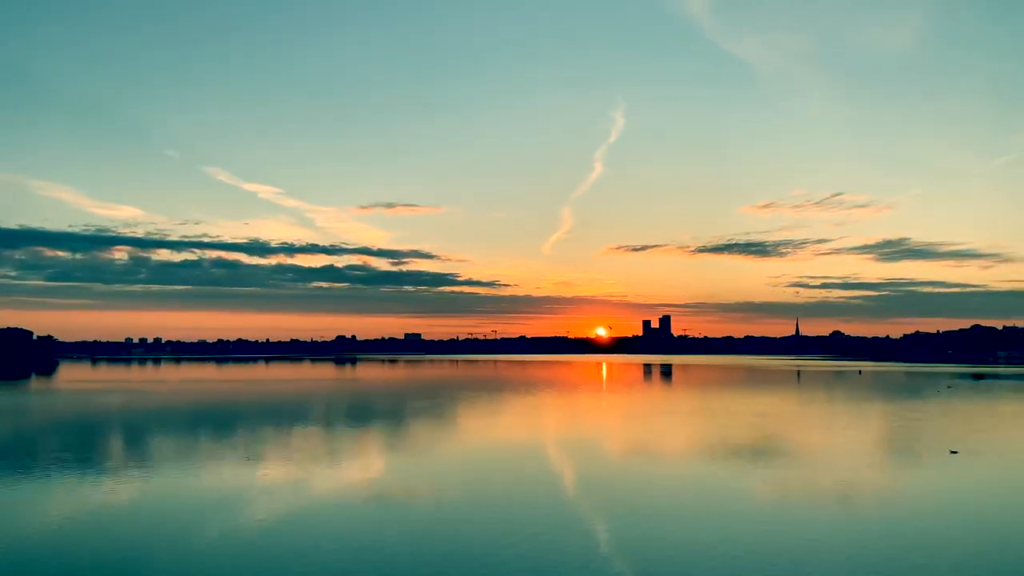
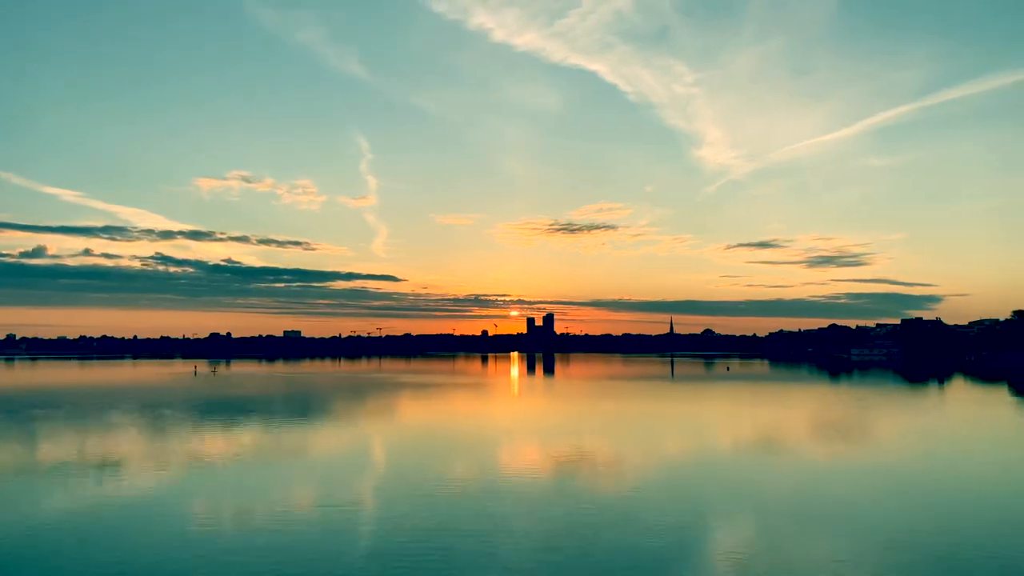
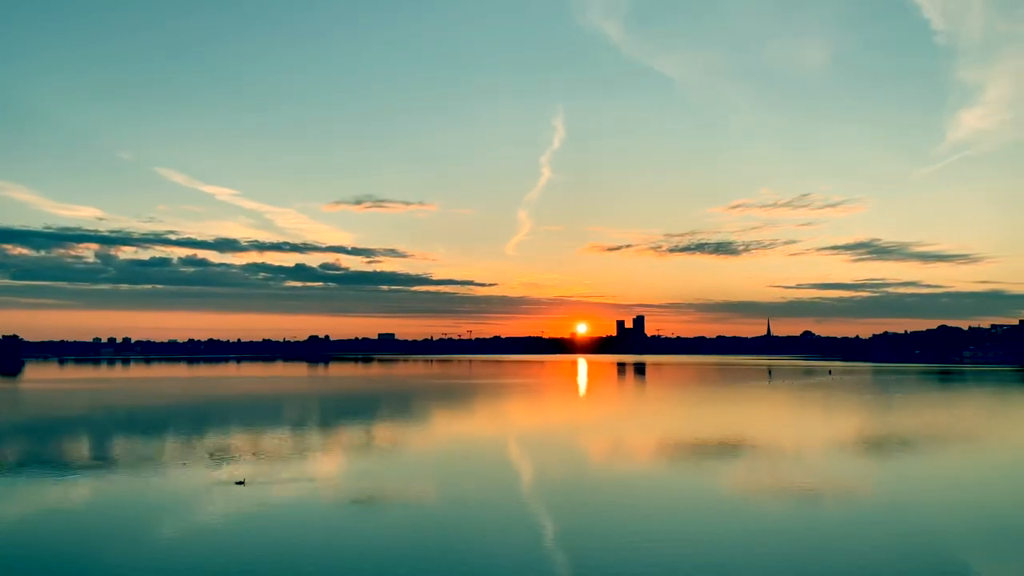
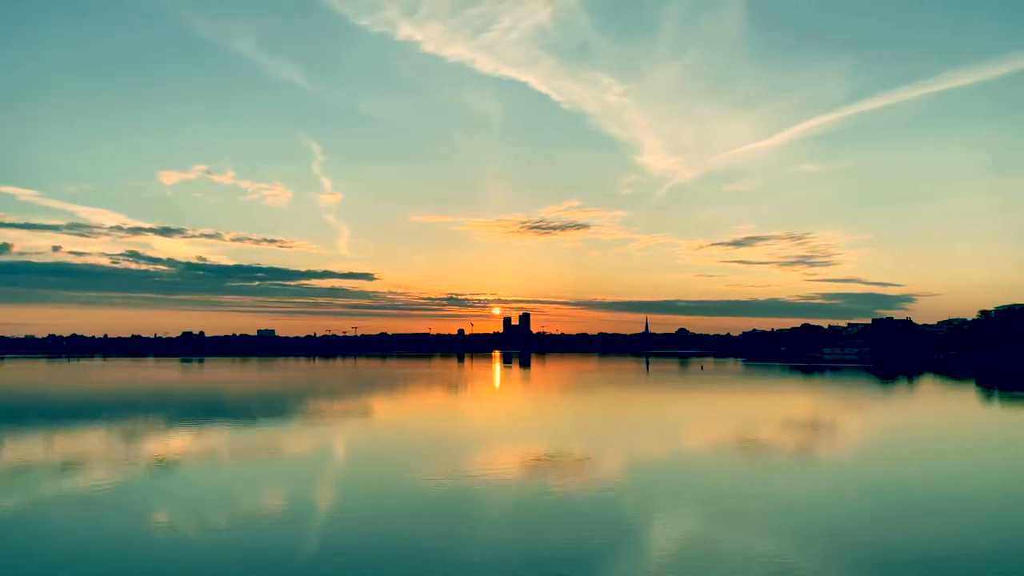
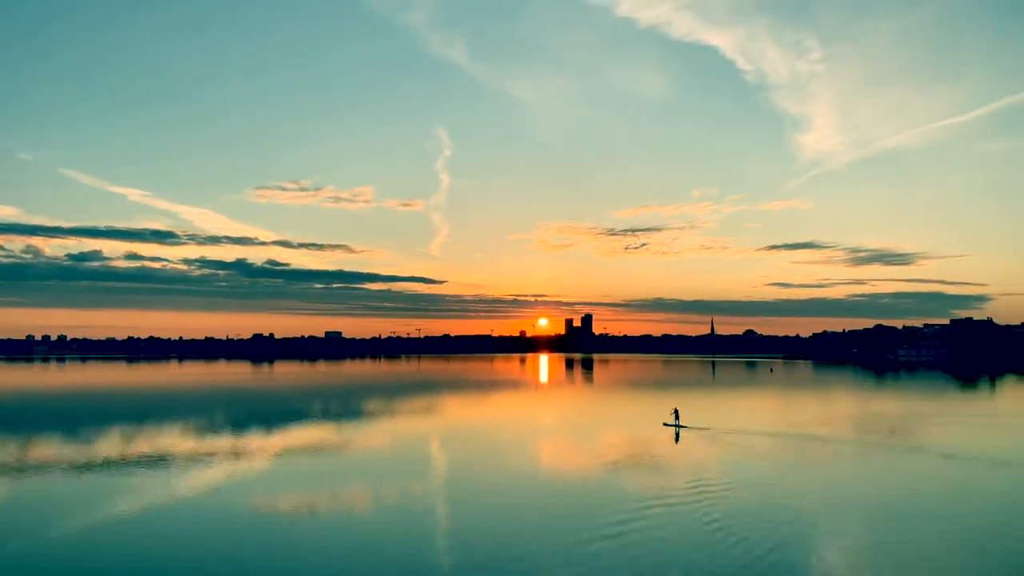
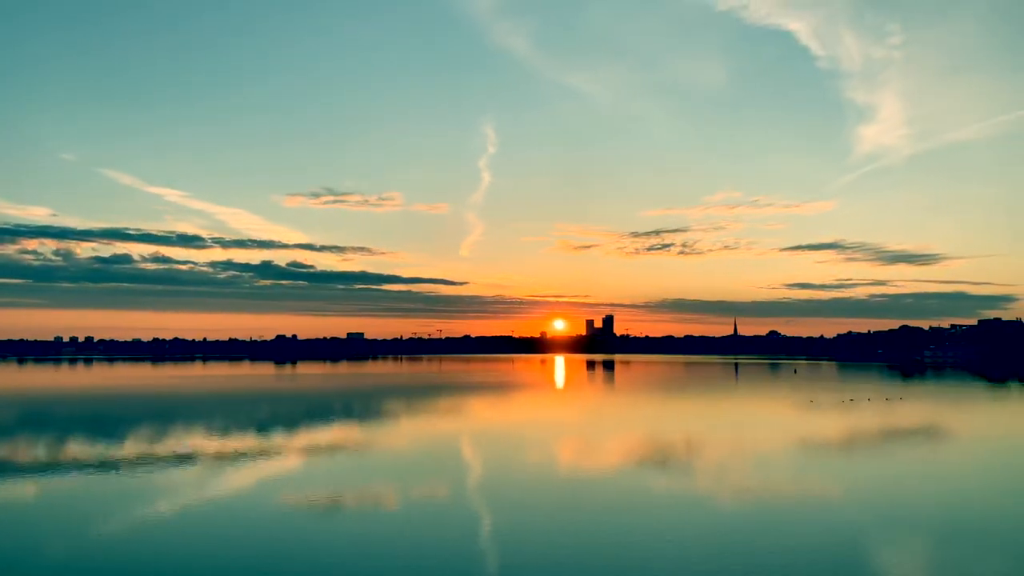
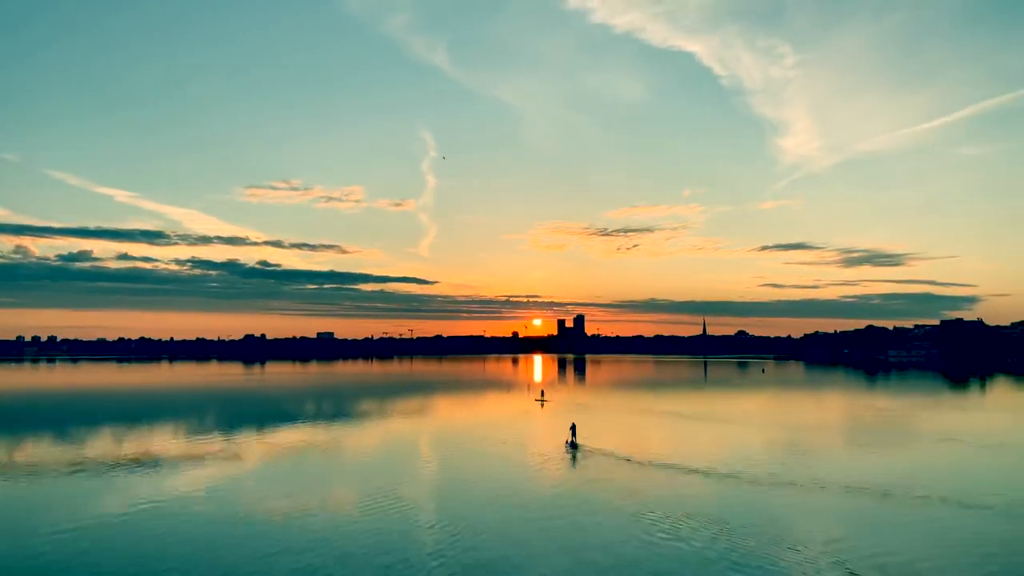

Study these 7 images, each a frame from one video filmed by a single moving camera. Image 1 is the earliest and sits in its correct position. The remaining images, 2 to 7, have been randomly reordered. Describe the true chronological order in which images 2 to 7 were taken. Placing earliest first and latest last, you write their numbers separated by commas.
3, 6, 5, 7, 2, 4
